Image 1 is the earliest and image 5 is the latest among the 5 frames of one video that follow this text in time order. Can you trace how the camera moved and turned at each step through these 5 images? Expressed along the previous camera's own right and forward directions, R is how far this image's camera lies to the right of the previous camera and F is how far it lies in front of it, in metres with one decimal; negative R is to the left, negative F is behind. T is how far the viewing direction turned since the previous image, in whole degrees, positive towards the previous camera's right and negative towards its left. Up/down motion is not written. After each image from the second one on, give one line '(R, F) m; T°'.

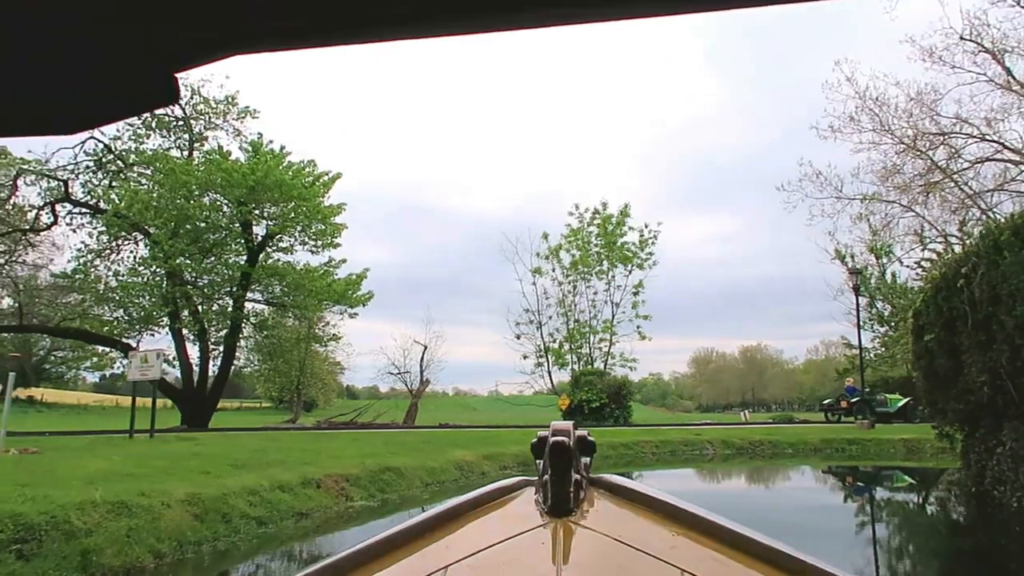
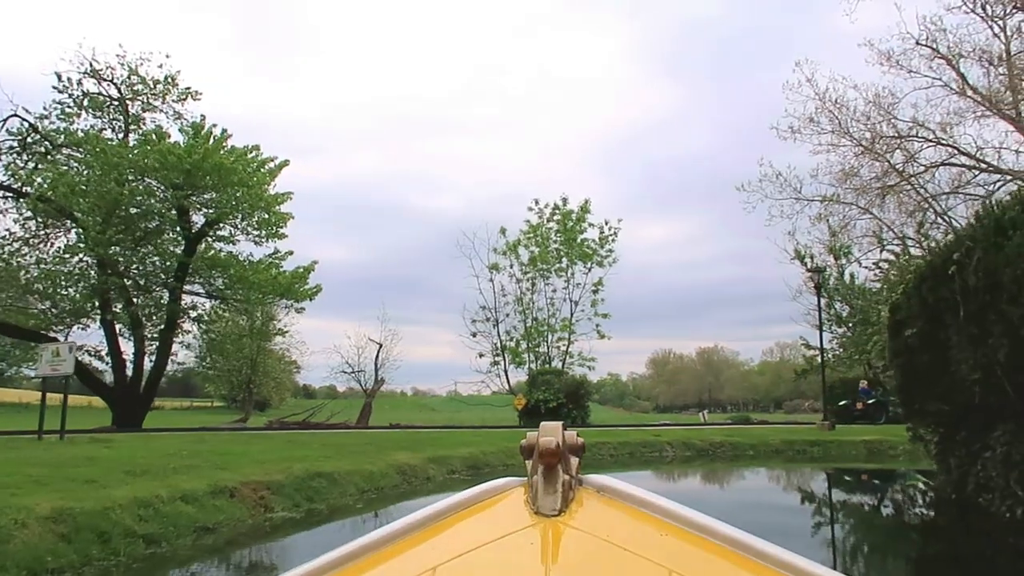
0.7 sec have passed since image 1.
(0.0, +0.3) m; +3°
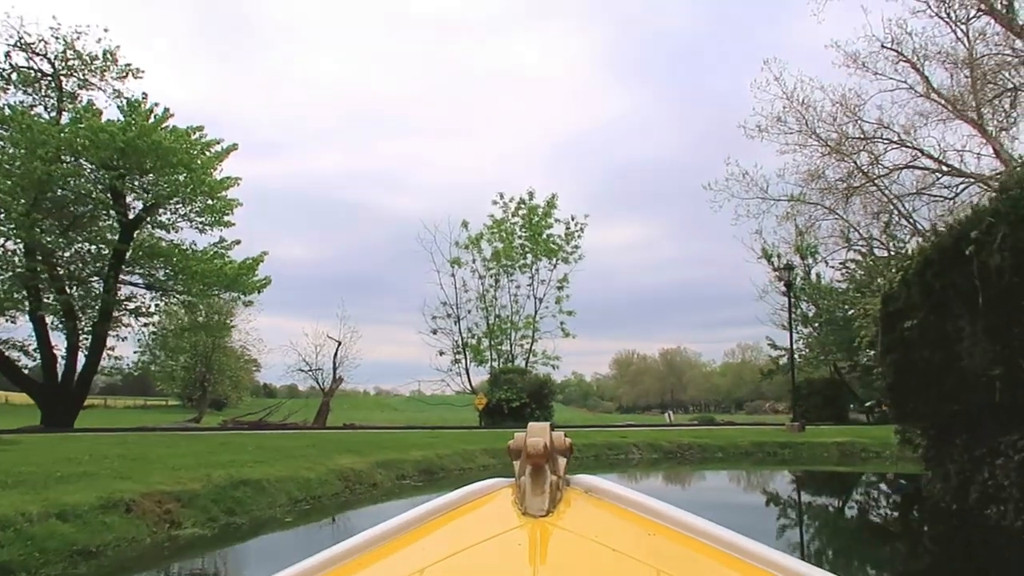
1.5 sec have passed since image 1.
(0.0, +0.3) m; +2°
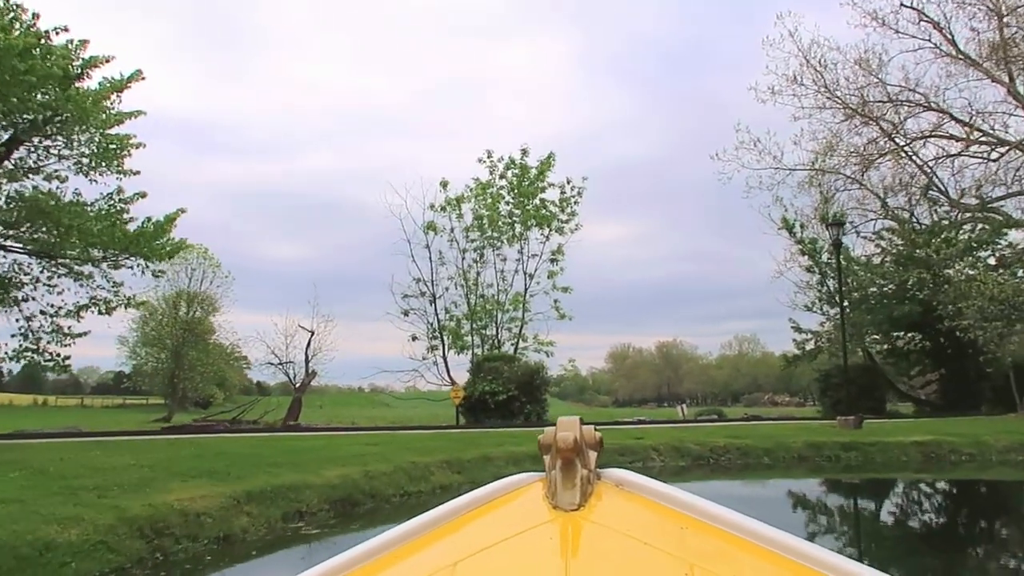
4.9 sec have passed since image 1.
(+0.1, +1.3) m; 0°
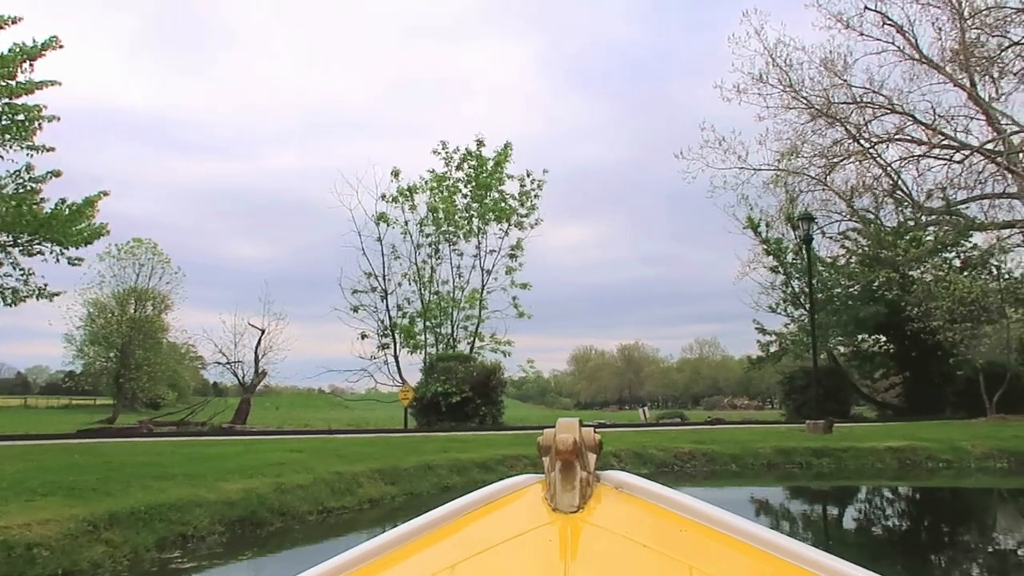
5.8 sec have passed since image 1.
(+0.1, +0.3) m; +3°
